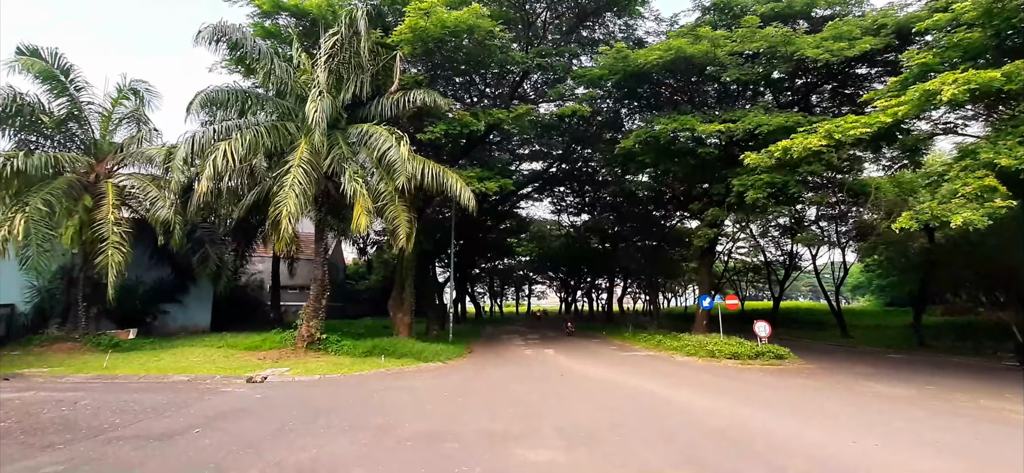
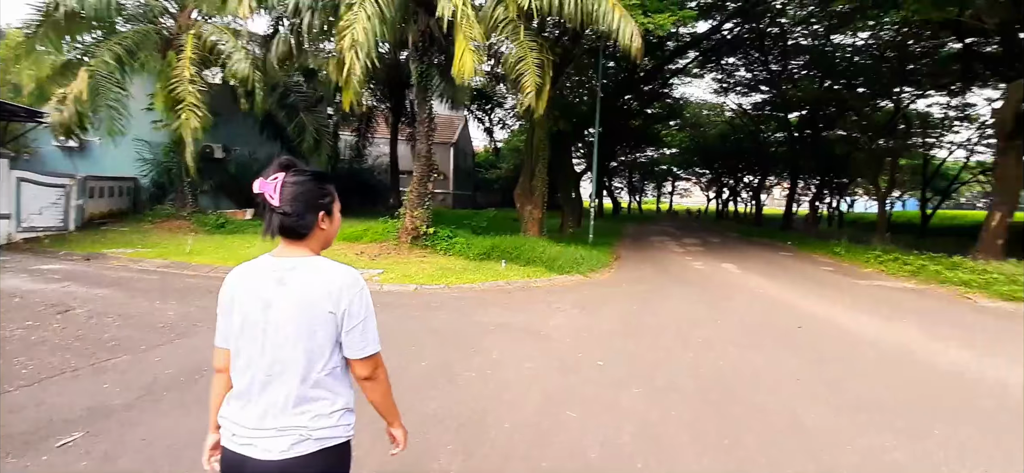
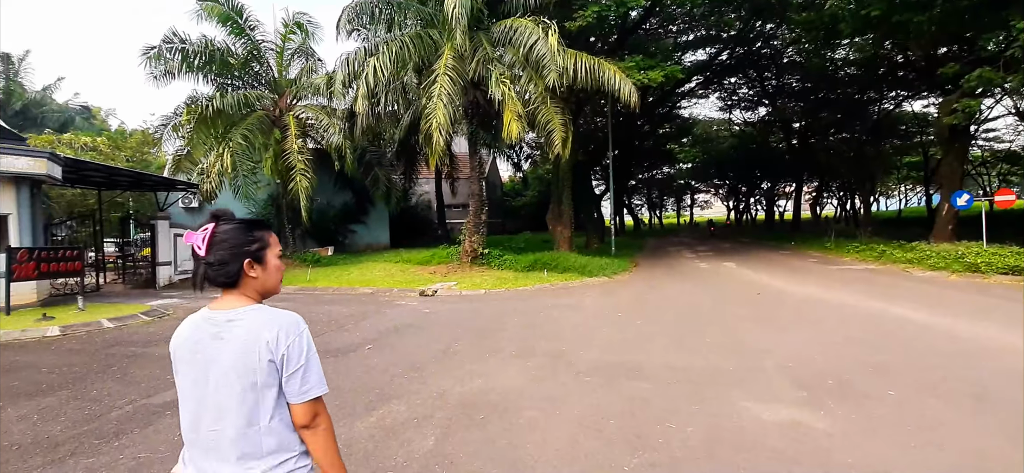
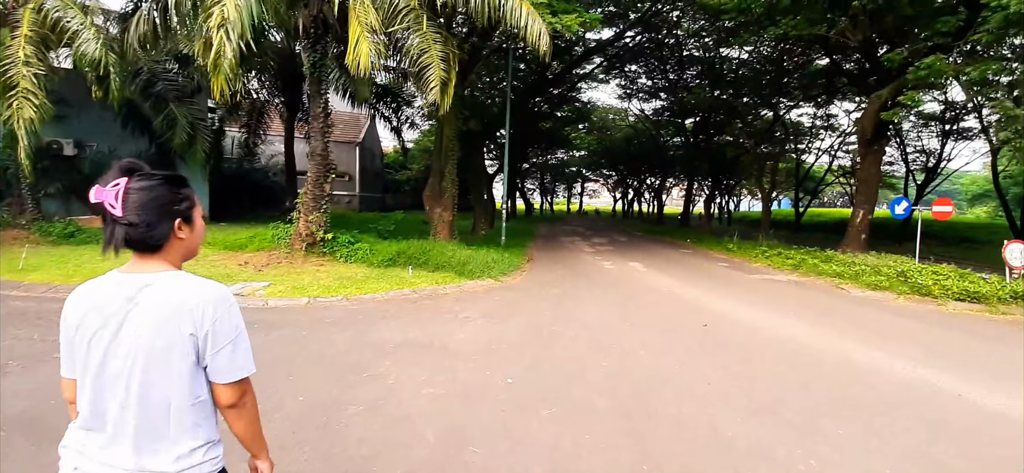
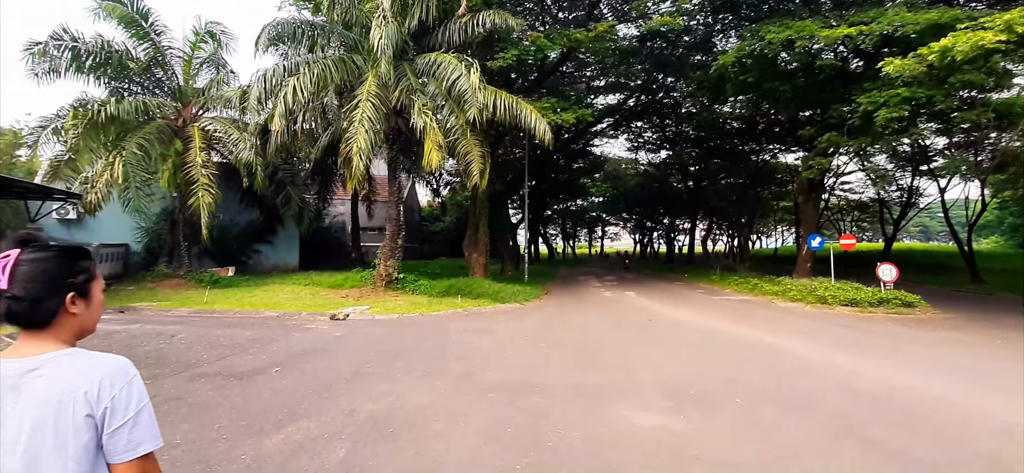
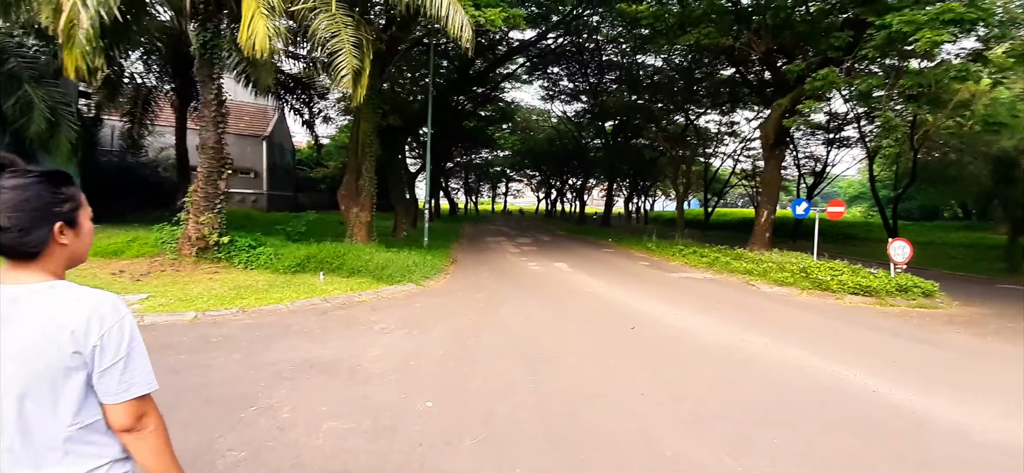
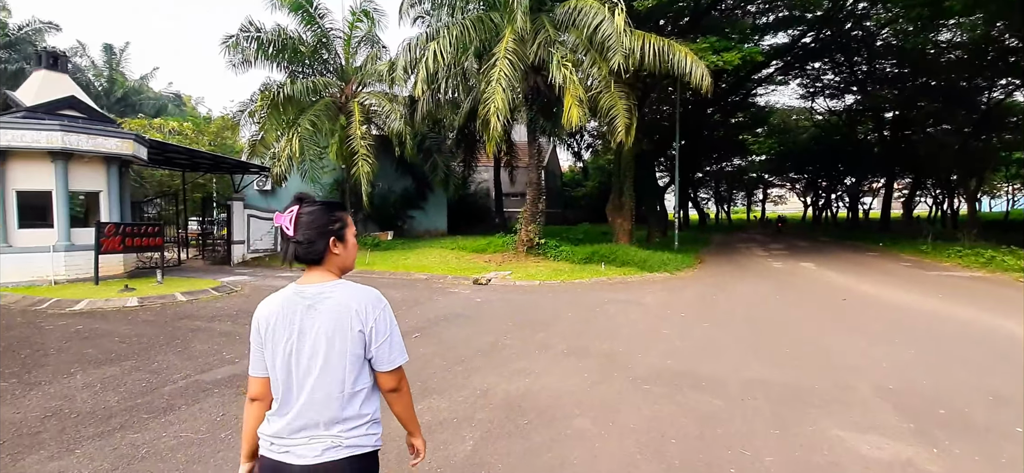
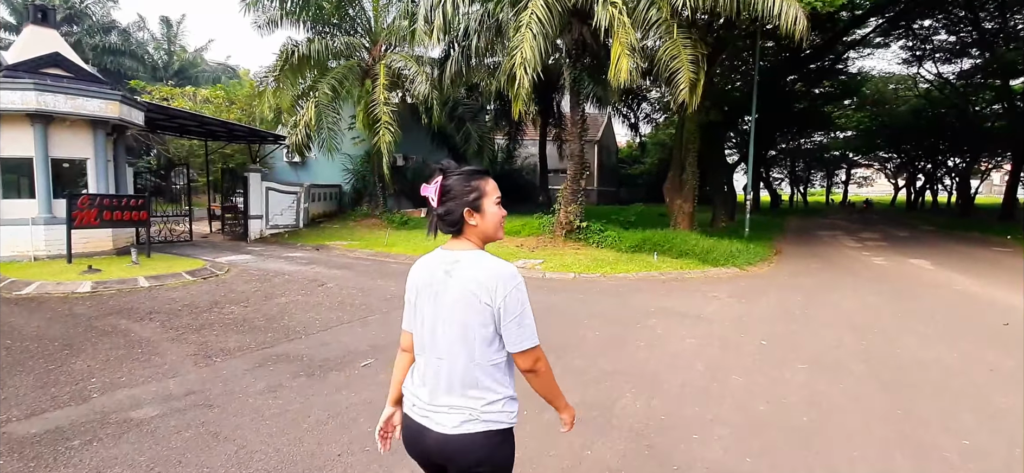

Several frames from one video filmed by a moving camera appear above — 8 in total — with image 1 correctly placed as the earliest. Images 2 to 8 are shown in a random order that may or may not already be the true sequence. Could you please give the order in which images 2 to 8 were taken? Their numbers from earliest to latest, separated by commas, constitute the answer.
5, 3, 7, 8, 2, 4, 6
